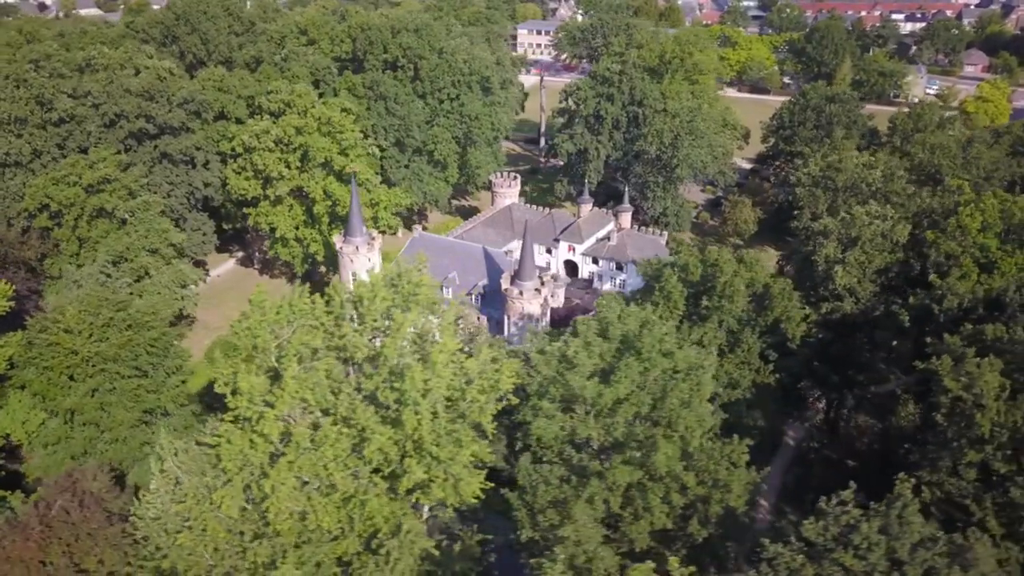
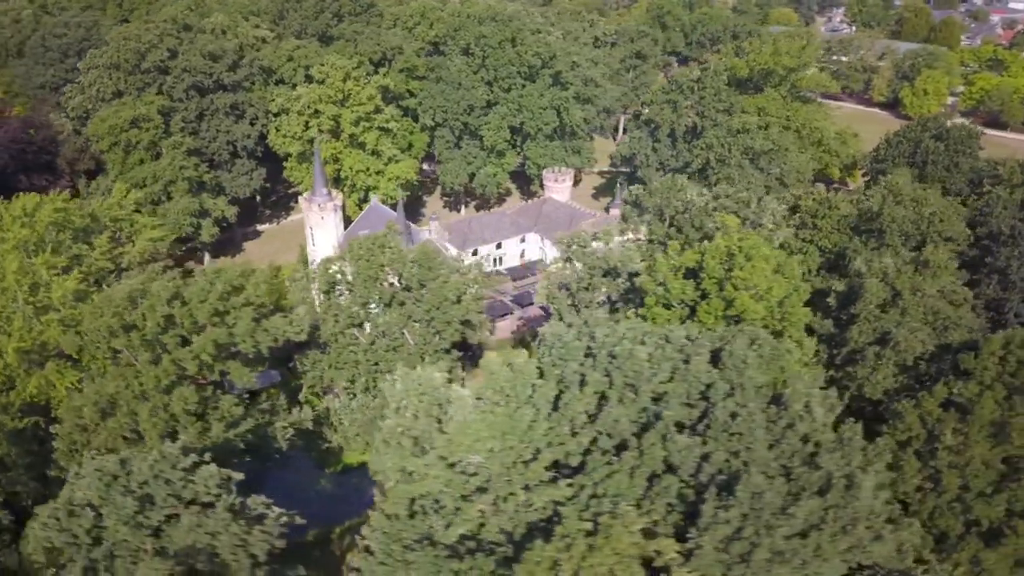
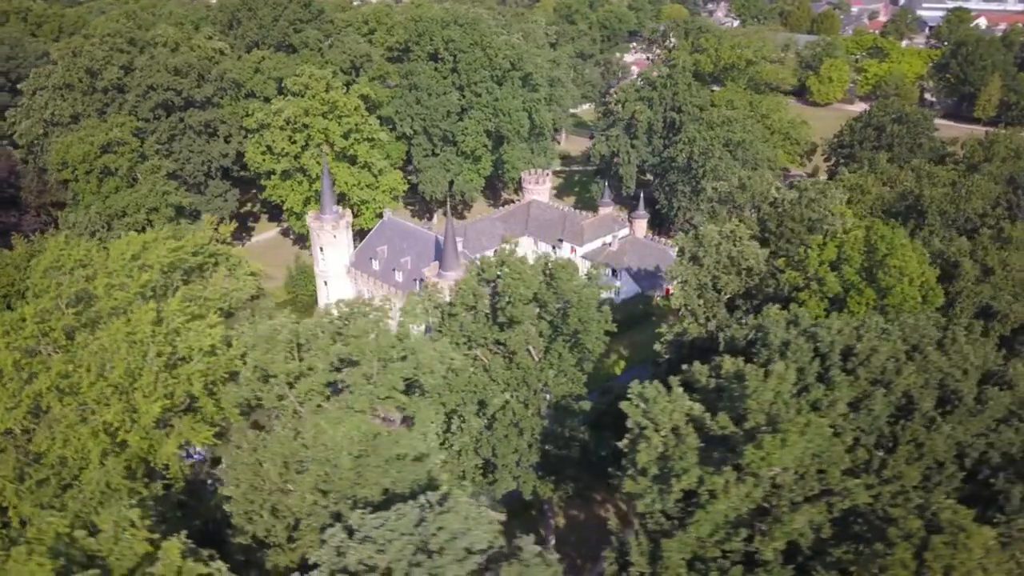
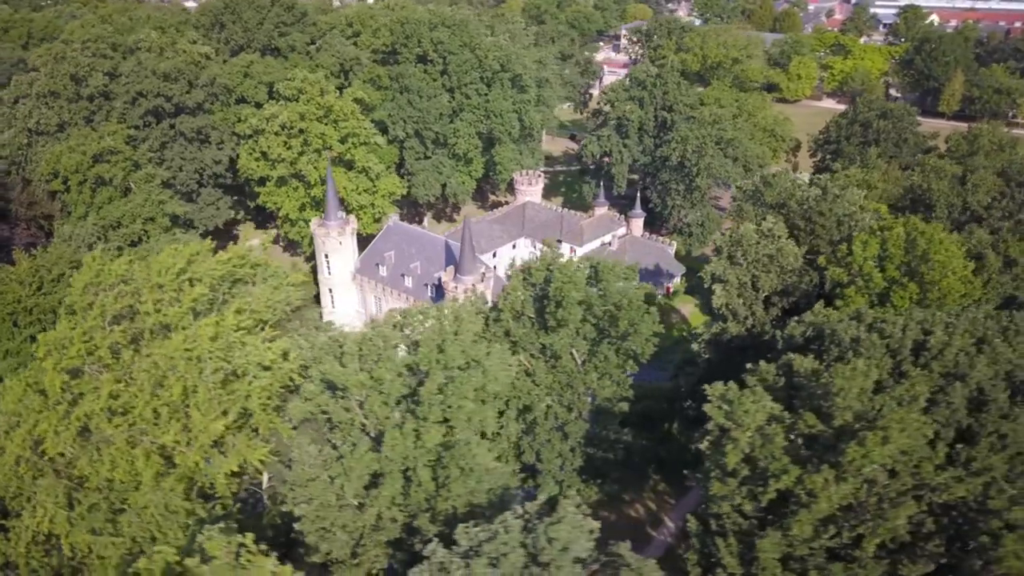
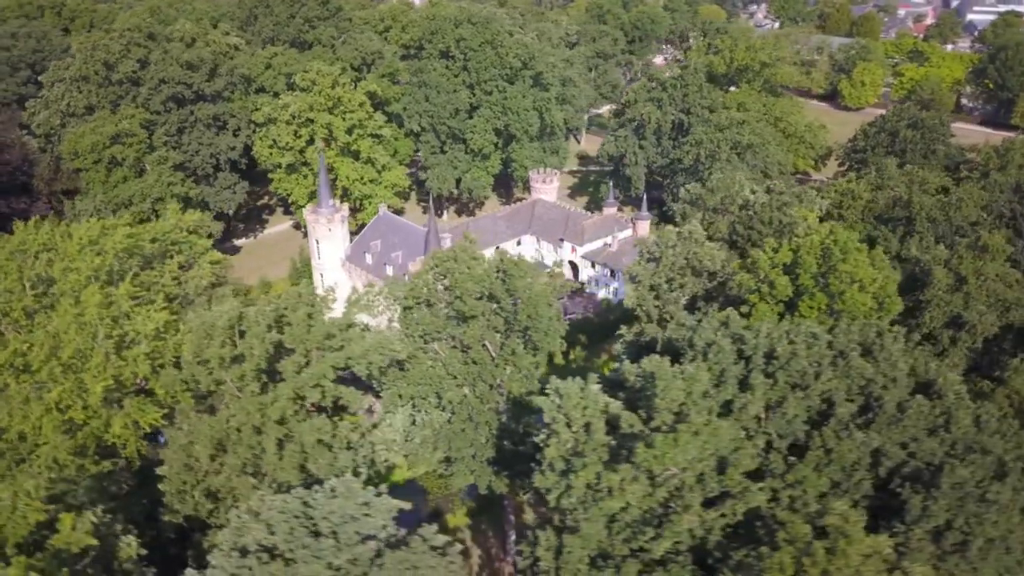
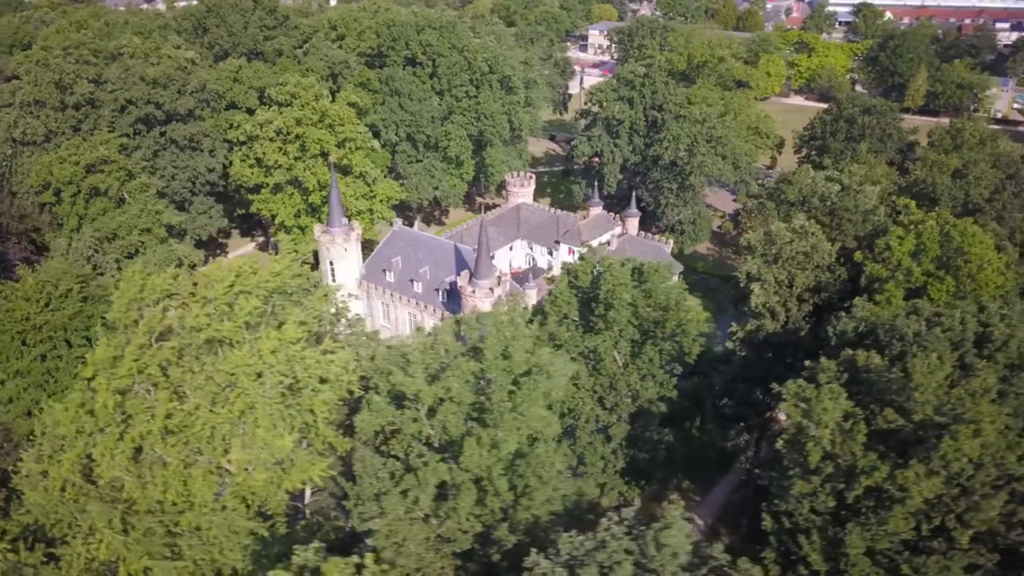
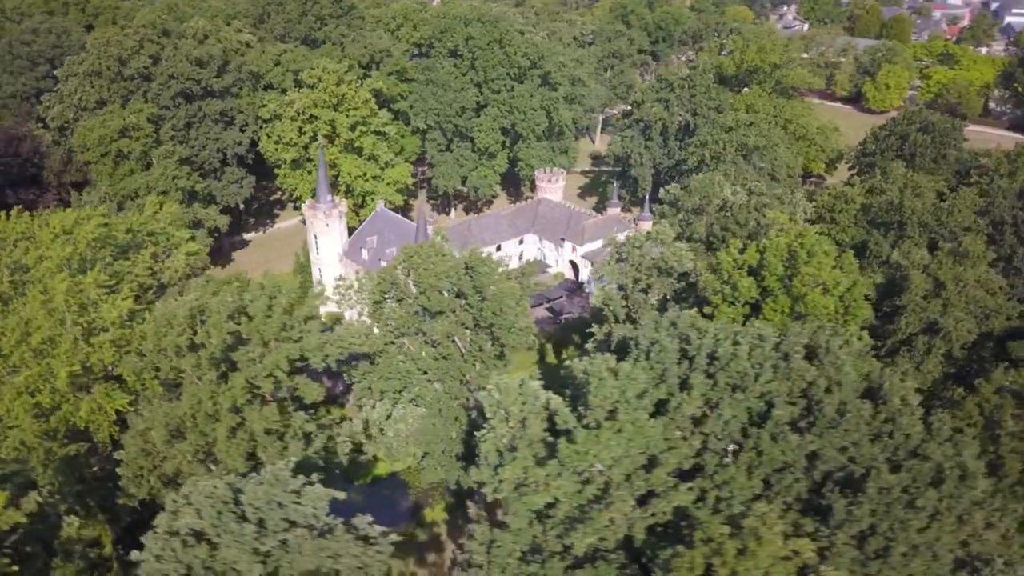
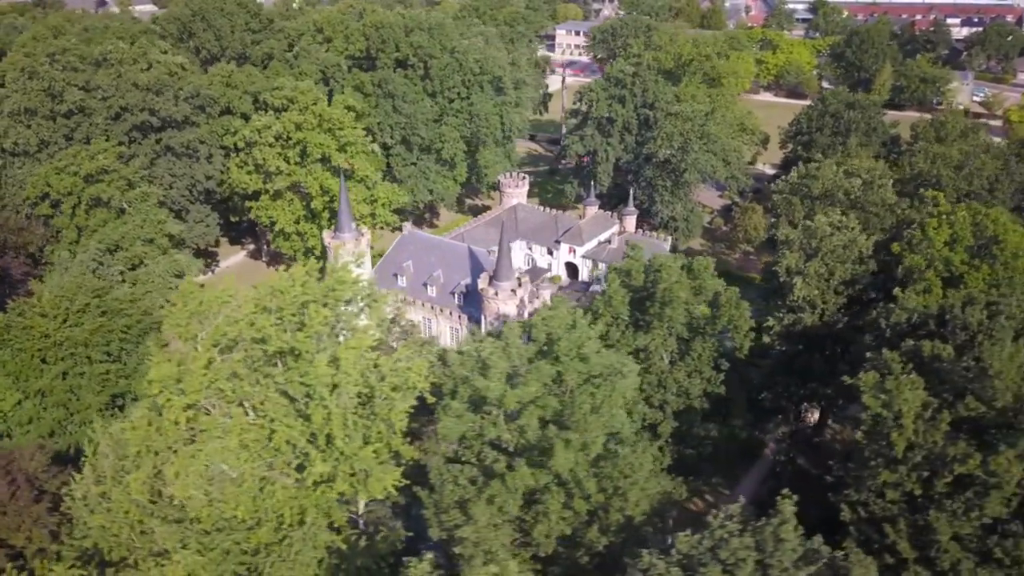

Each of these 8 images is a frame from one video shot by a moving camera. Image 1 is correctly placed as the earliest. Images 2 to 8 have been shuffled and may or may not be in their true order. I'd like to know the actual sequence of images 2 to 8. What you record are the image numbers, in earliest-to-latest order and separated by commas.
8, 6, 4, 3, 5, 7, 2
